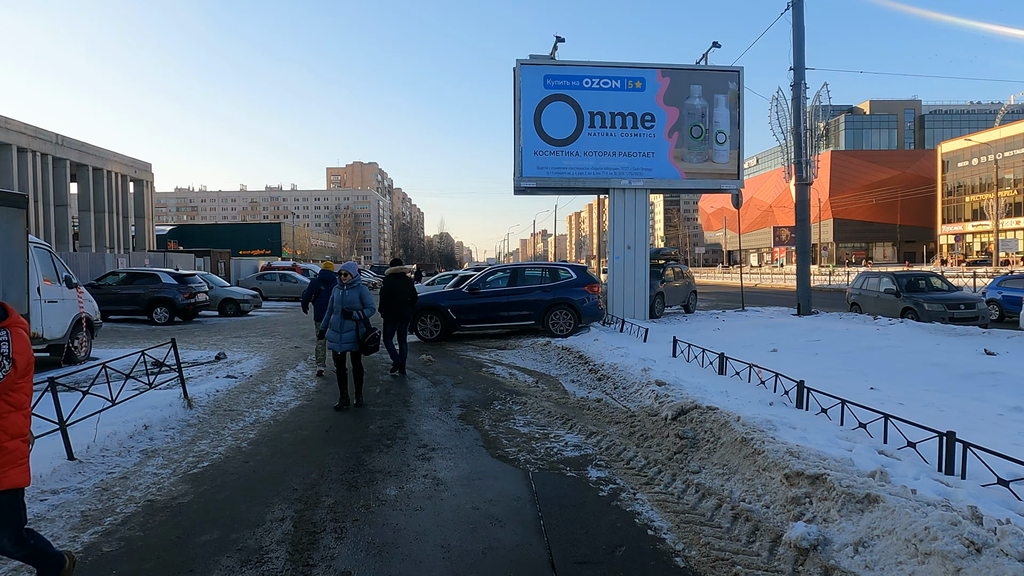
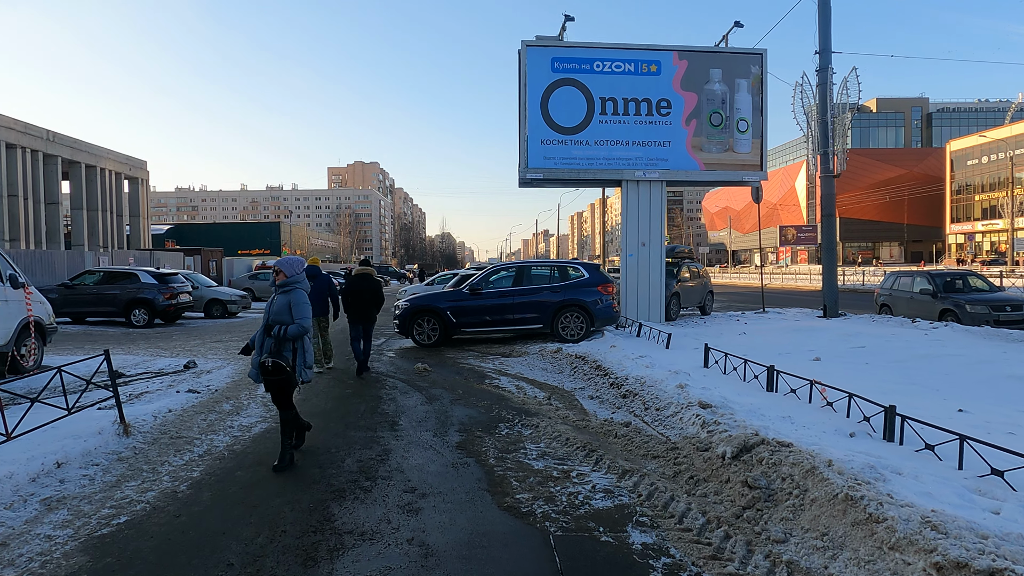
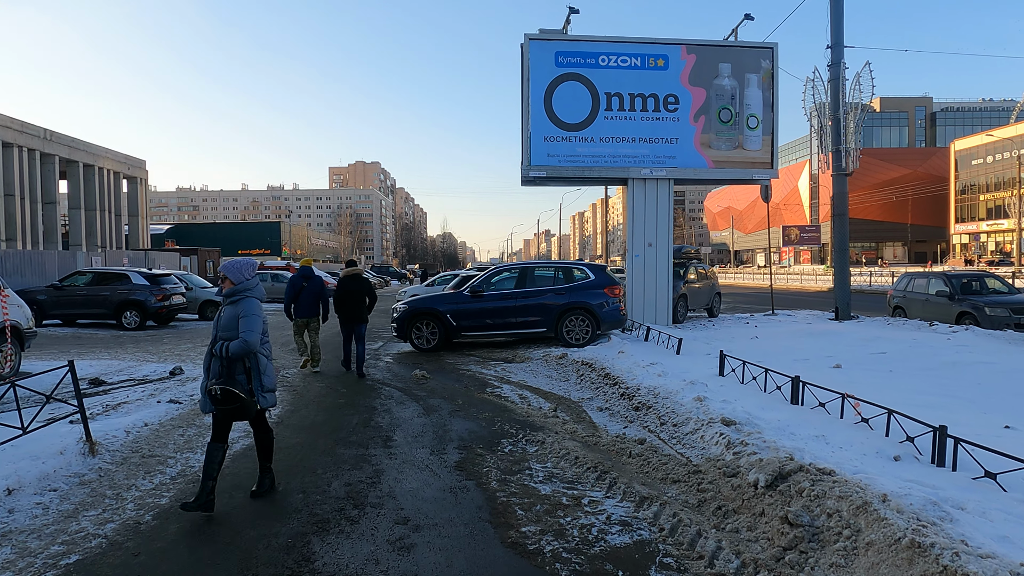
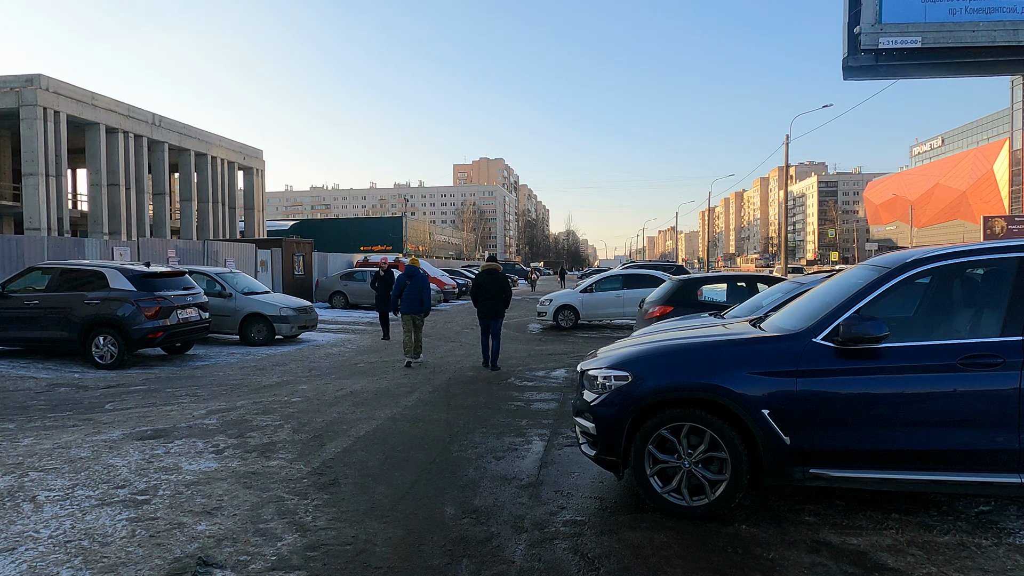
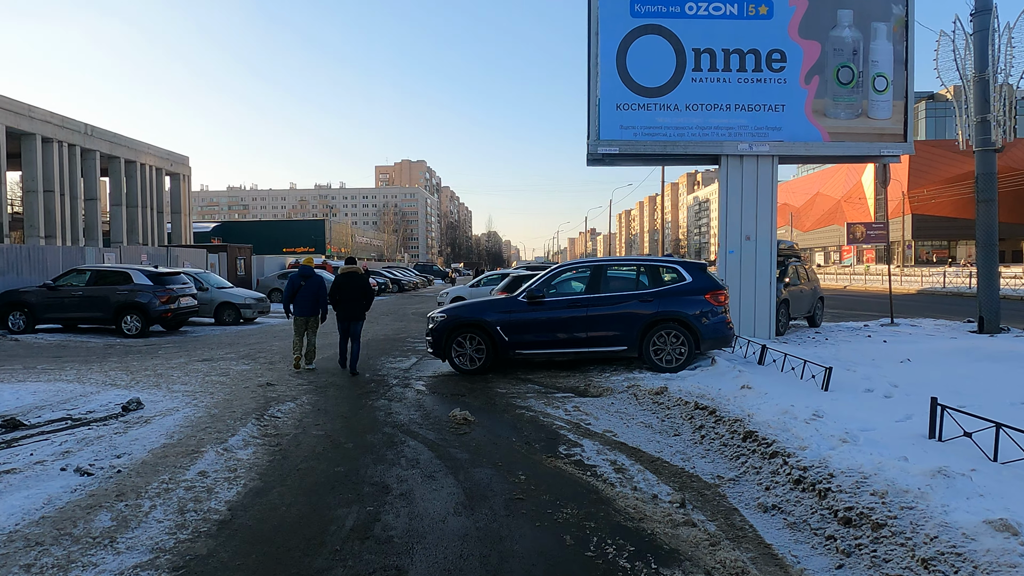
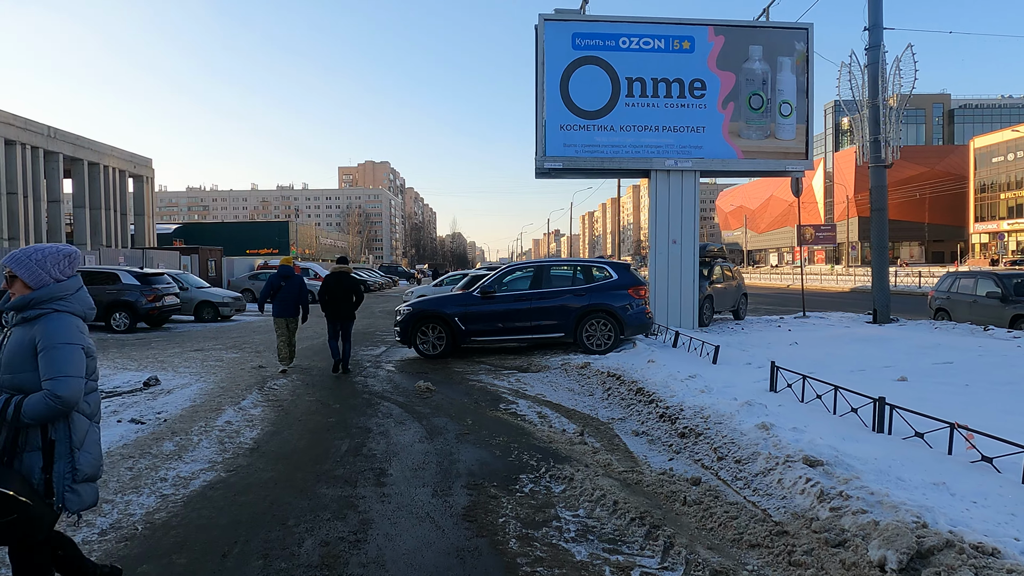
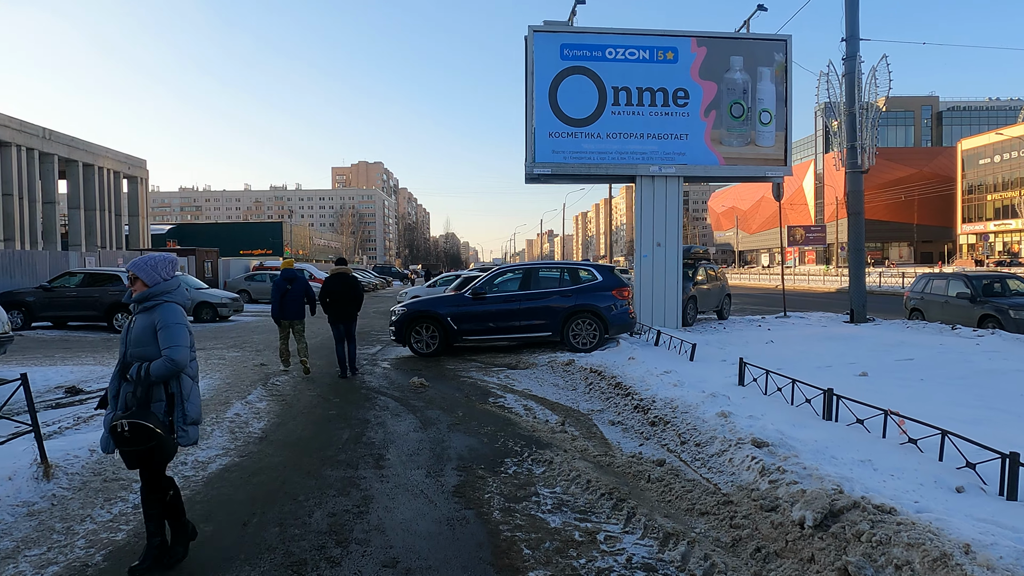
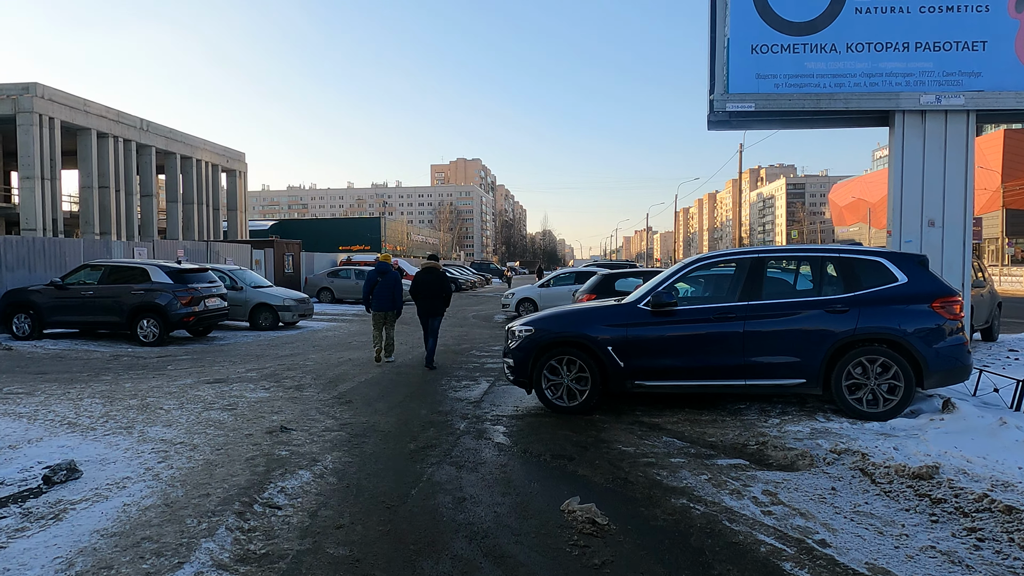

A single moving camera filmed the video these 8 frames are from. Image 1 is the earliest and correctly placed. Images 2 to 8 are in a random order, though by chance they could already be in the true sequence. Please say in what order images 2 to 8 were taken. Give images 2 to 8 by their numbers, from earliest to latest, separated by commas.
2, 3, 7, 6, 5, 8, 4
